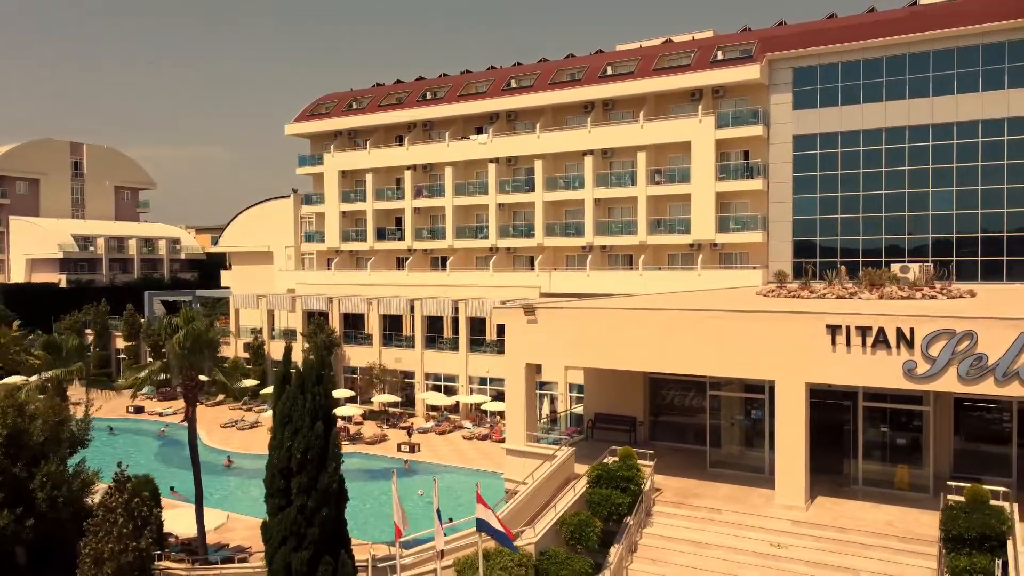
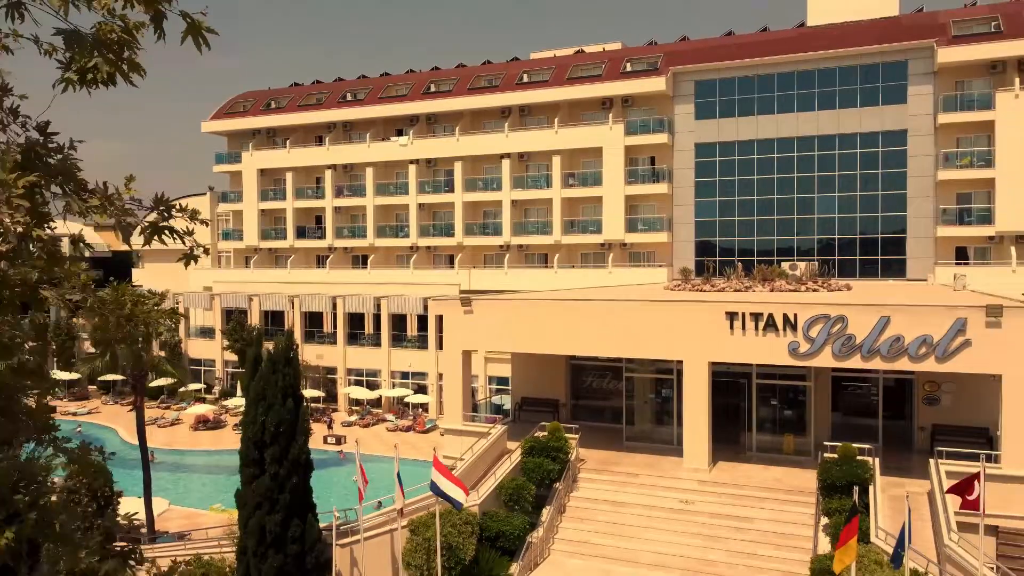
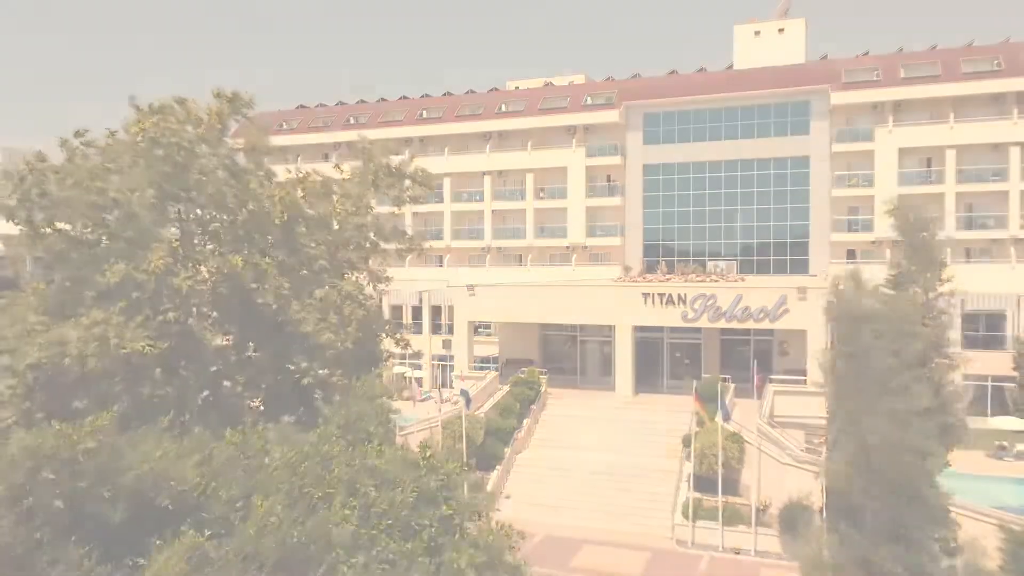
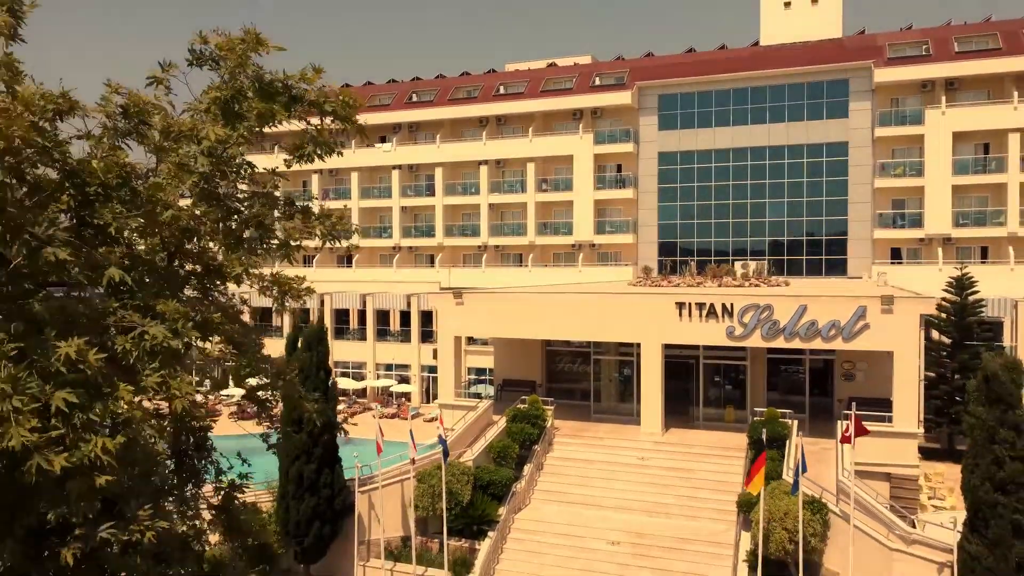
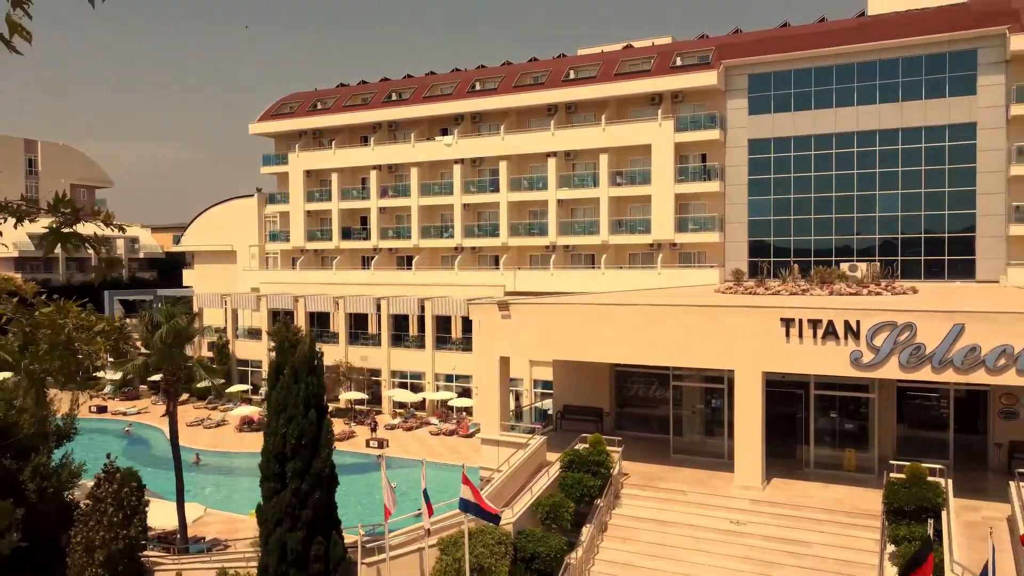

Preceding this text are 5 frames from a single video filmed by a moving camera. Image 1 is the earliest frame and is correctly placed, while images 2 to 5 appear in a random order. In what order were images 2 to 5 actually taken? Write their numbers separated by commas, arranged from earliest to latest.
5, 2, 4, 3
